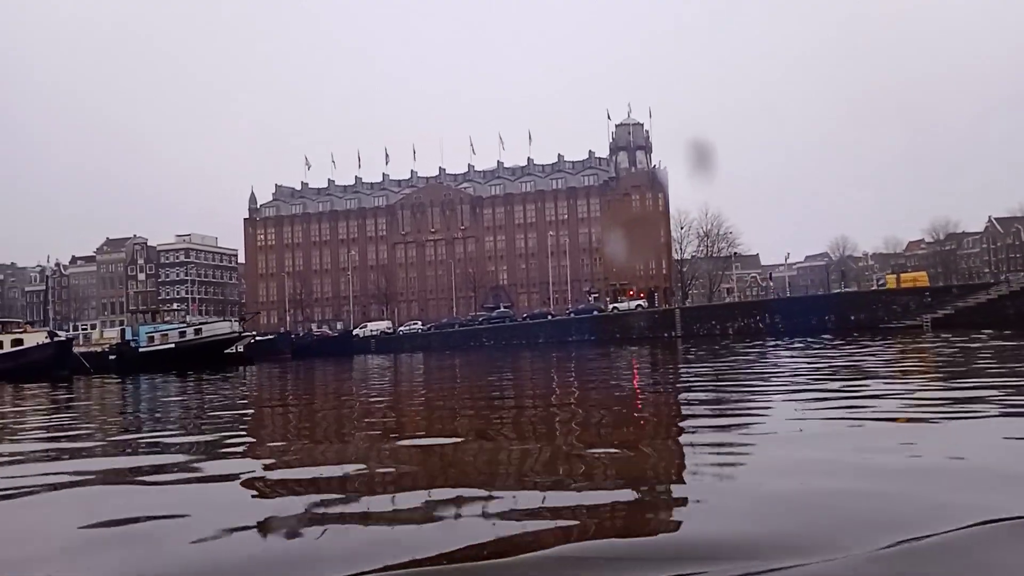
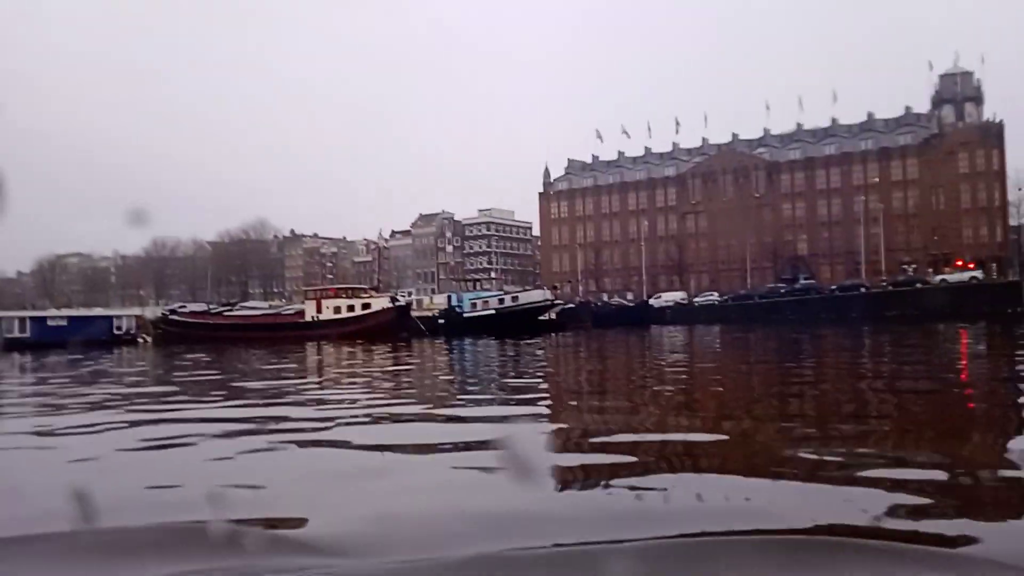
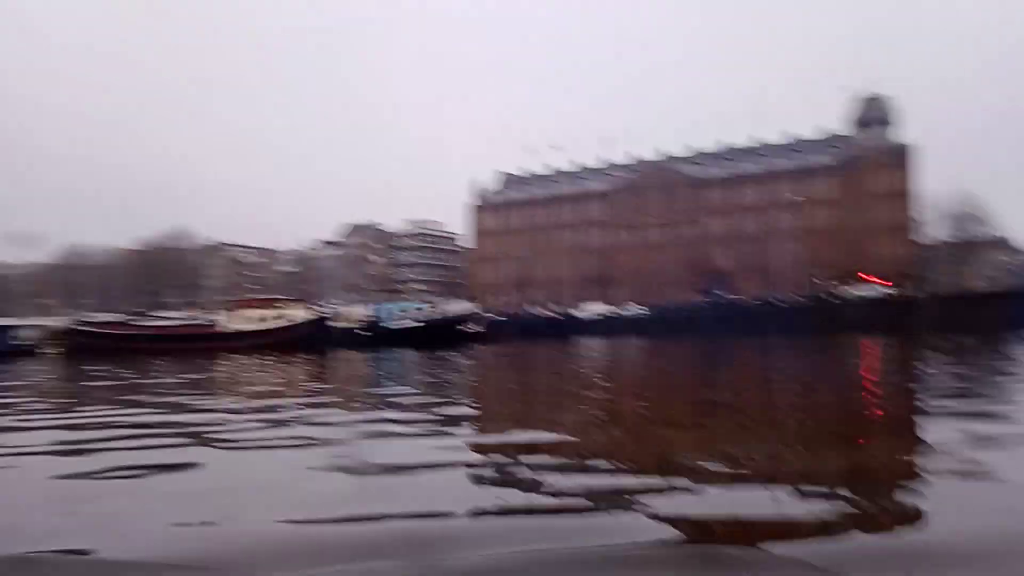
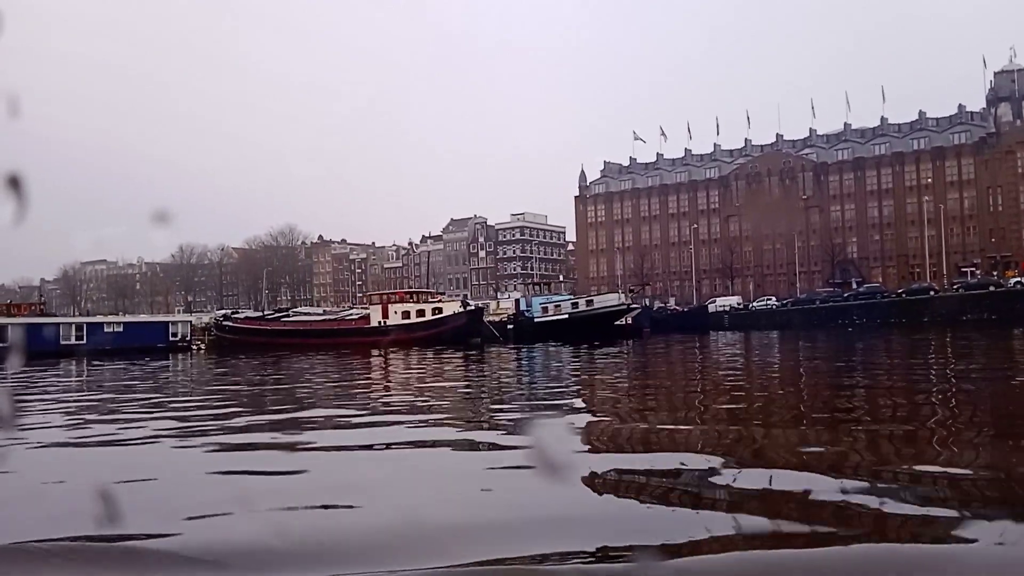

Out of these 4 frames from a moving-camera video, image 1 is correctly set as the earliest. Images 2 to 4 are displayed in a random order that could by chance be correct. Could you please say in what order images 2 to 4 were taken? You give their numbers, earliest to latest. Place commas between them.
3, 2, 4
